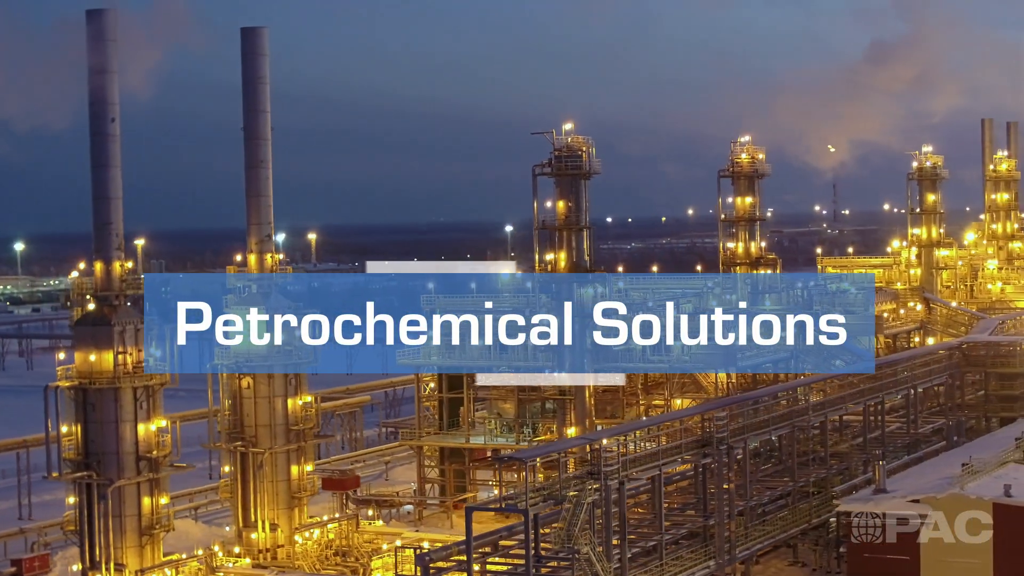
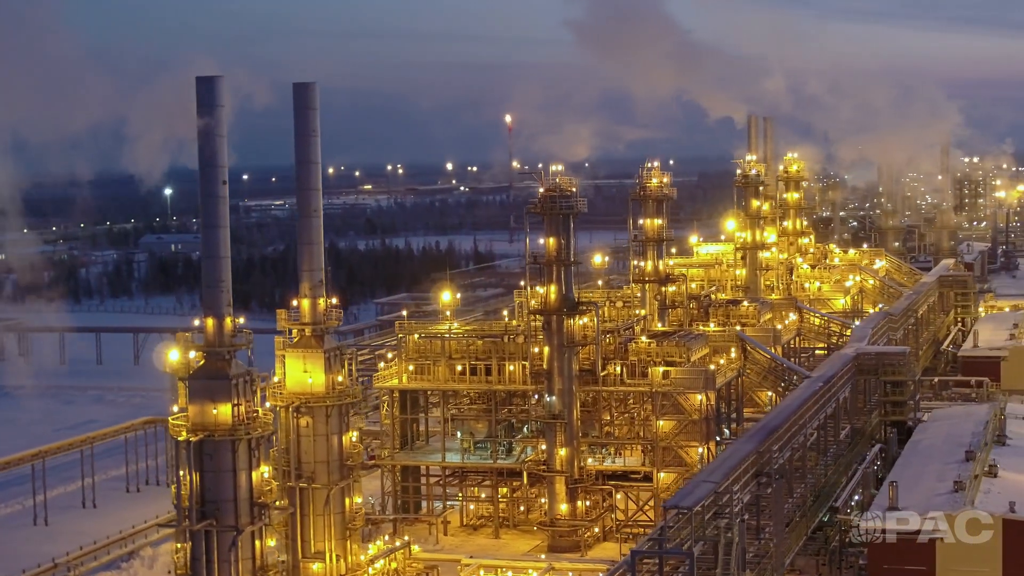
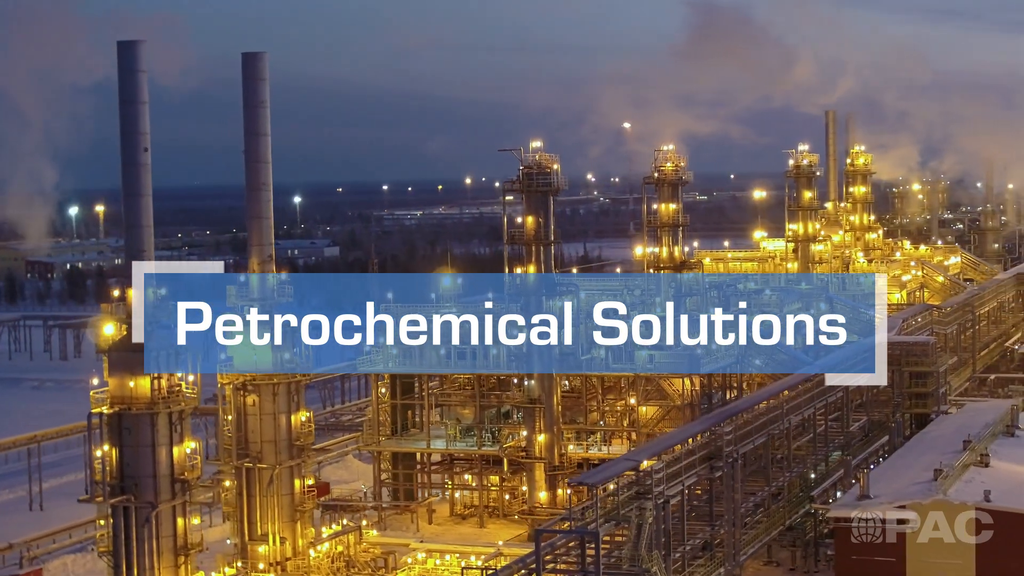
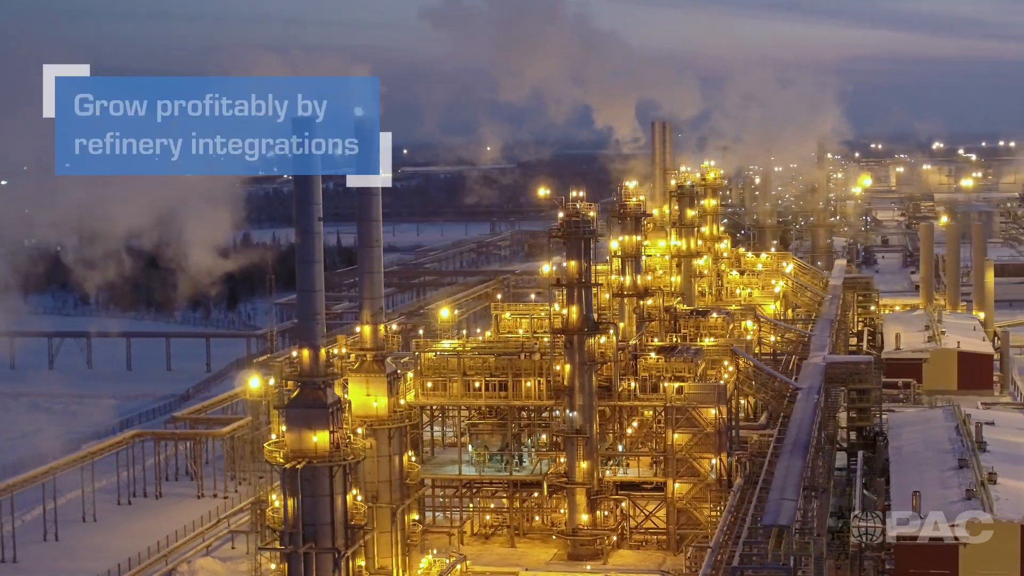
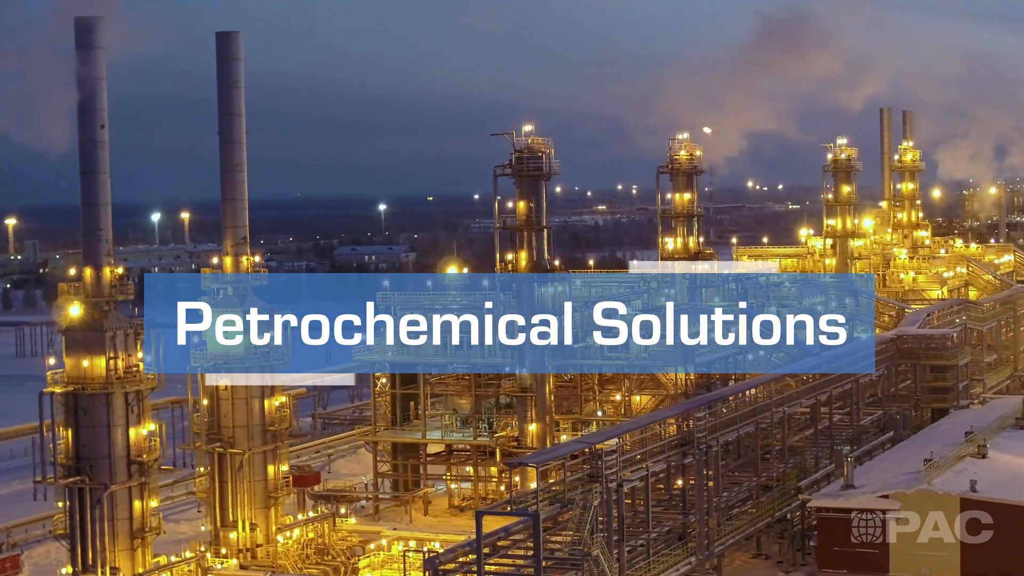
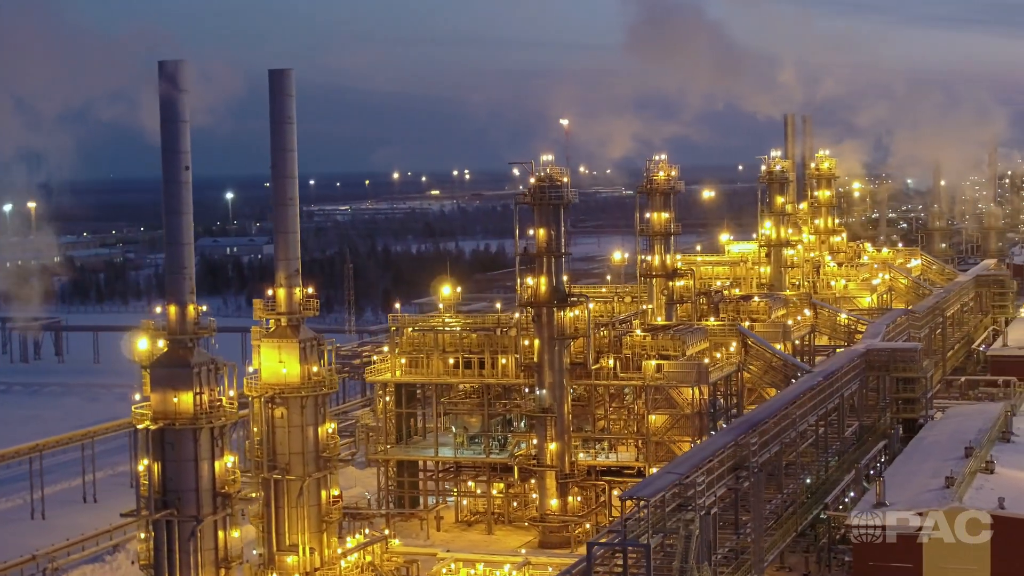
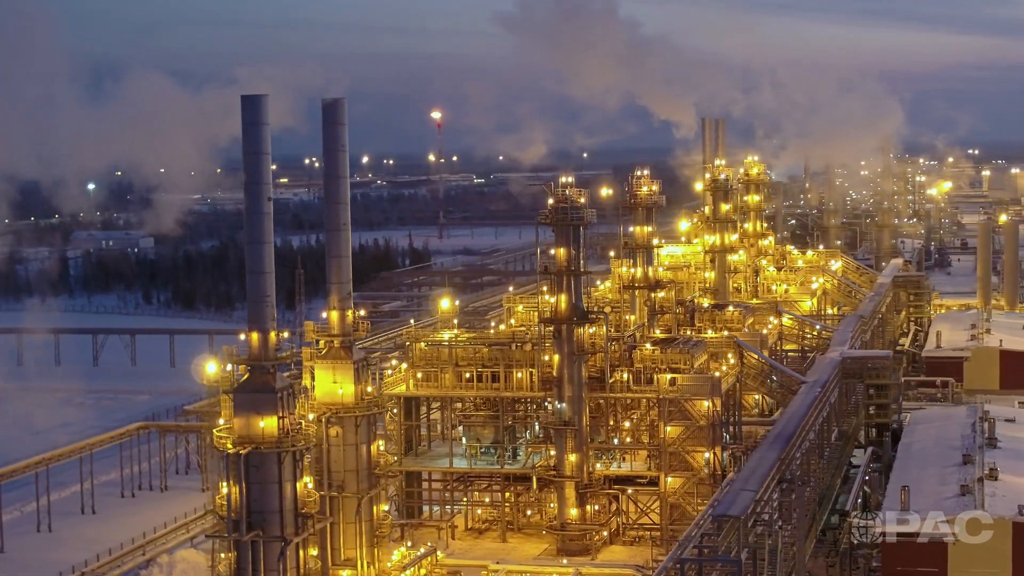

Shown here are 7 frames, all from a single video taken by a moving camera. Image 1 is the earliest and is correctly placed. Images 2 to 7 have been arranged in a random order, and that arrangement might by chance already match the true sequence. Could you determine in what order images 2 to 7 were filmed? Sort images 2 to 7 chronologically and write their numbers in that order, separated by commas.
5, 3, 6, 2, 7, 4
